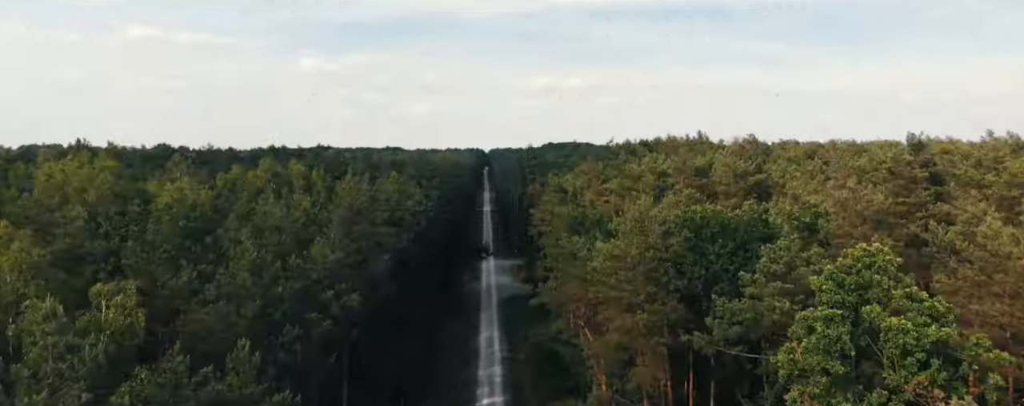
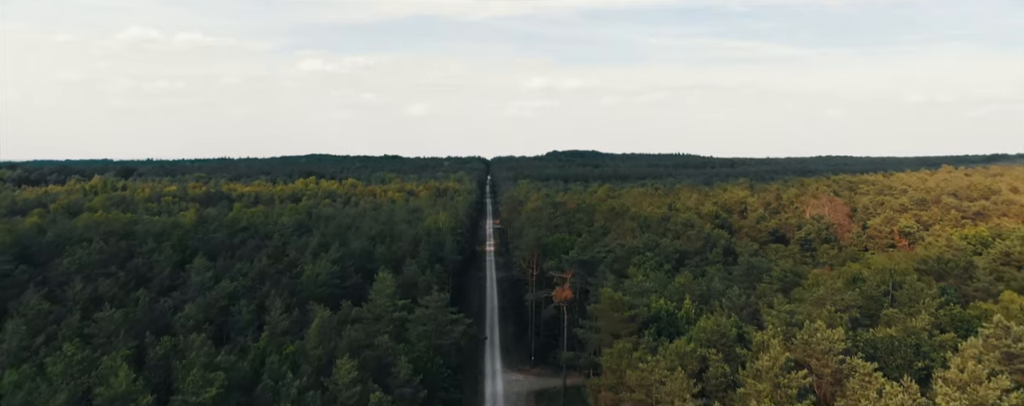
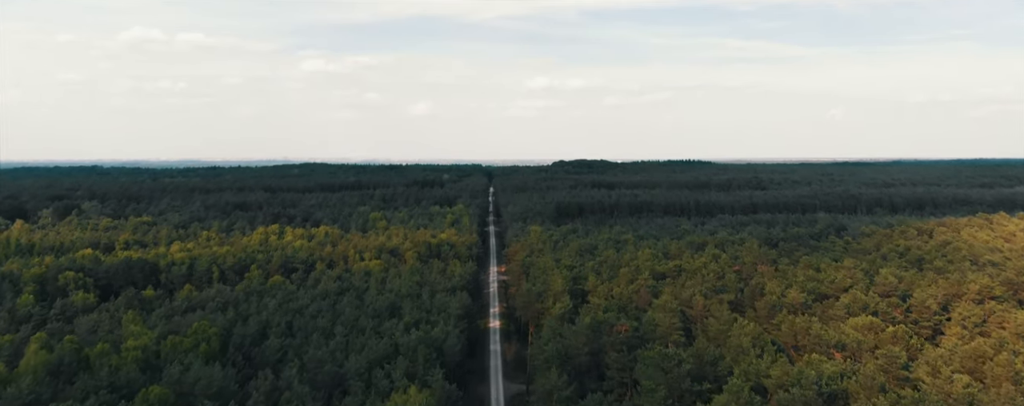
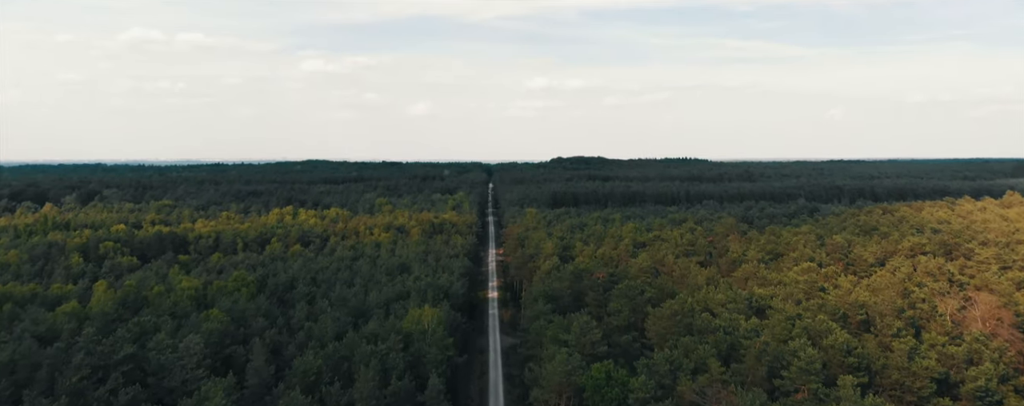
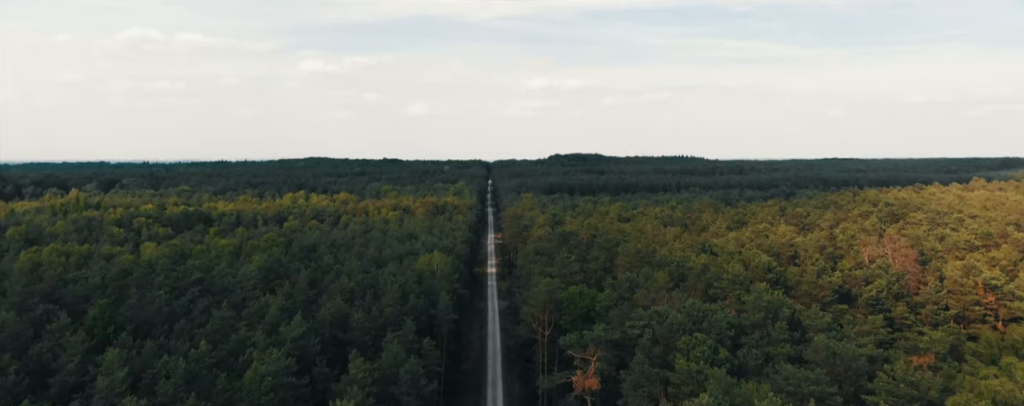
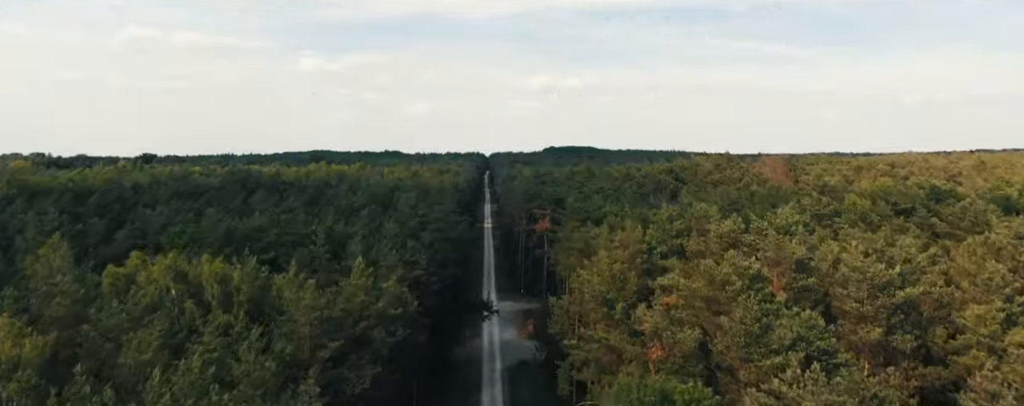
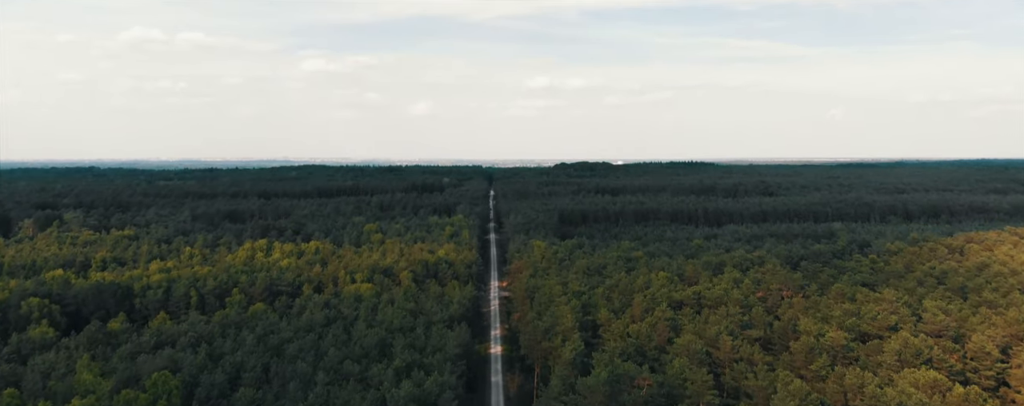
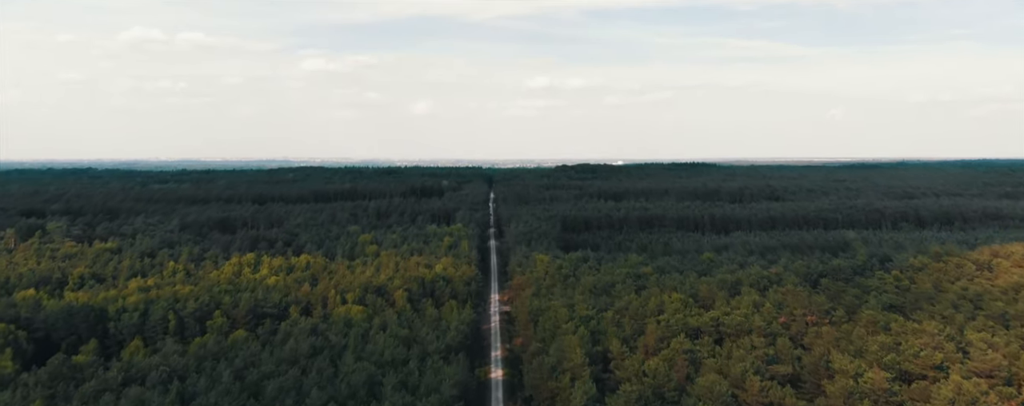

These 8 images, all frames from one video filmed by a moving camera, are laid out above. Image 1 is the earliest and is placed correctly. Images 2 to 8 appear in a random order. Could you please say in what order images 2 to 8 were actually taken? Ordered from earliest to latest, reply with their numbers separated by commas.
6, 2, 5, 4, 3, 7, 8
